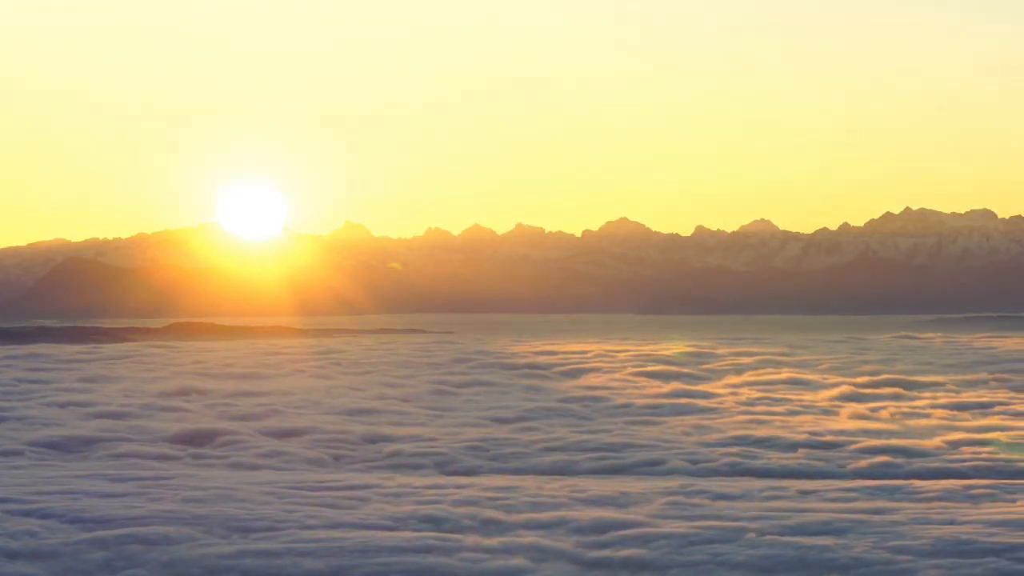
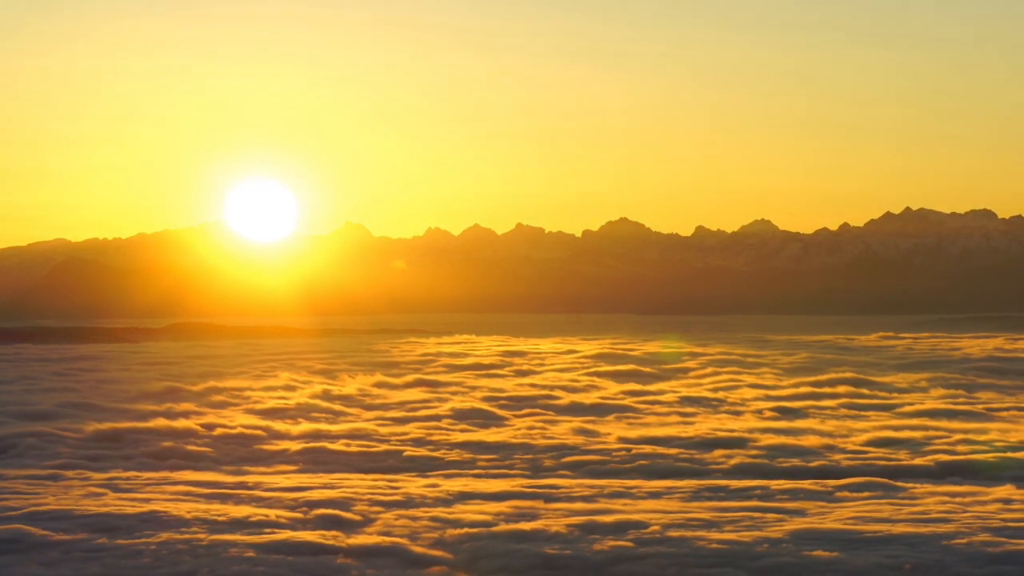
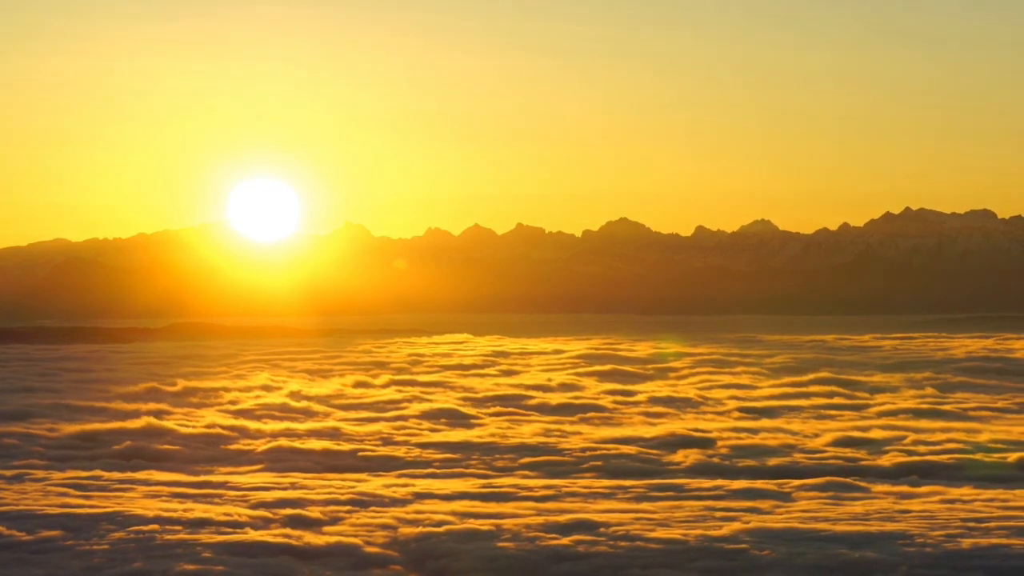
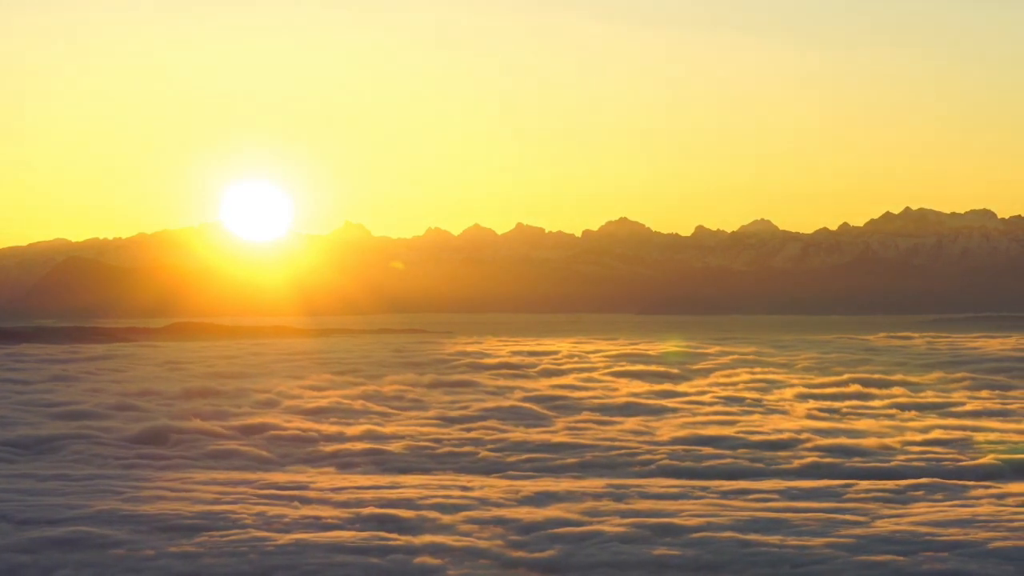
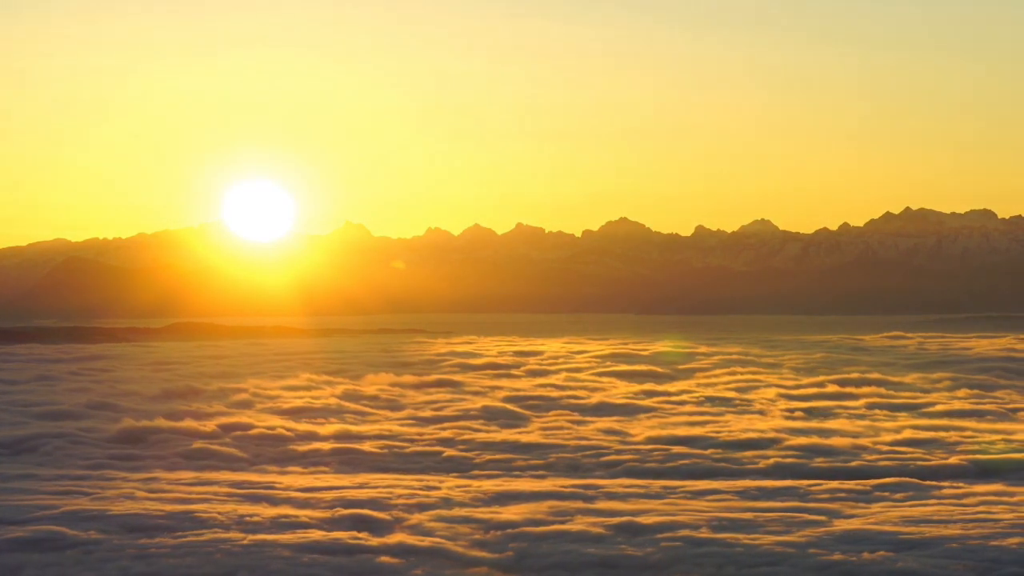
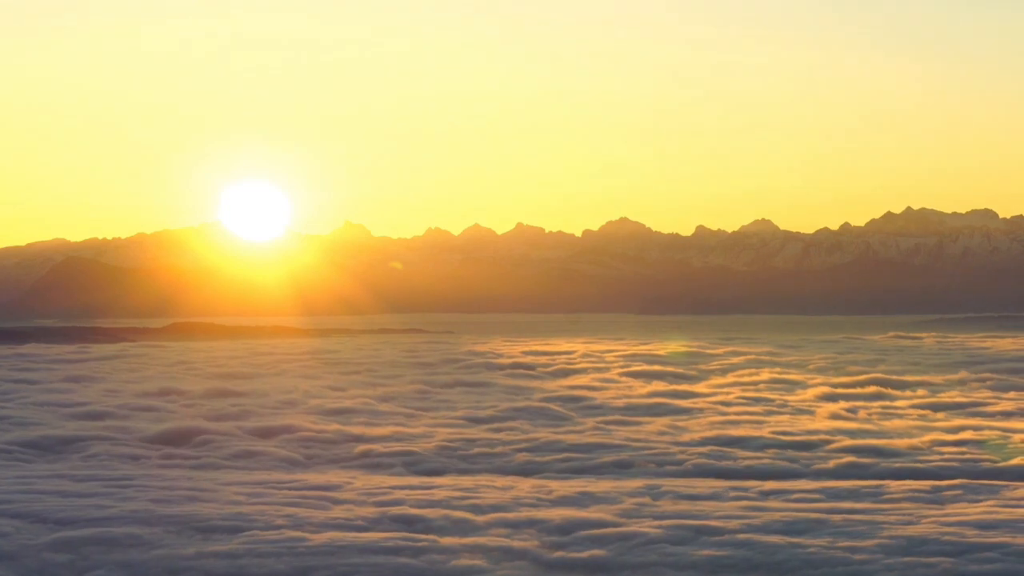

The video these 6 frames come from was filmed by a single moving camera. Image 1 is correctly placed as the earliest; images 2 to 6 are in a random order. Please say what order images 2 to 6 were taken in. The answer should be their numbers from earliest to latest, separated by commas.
6, 4, 5, 2, 3
